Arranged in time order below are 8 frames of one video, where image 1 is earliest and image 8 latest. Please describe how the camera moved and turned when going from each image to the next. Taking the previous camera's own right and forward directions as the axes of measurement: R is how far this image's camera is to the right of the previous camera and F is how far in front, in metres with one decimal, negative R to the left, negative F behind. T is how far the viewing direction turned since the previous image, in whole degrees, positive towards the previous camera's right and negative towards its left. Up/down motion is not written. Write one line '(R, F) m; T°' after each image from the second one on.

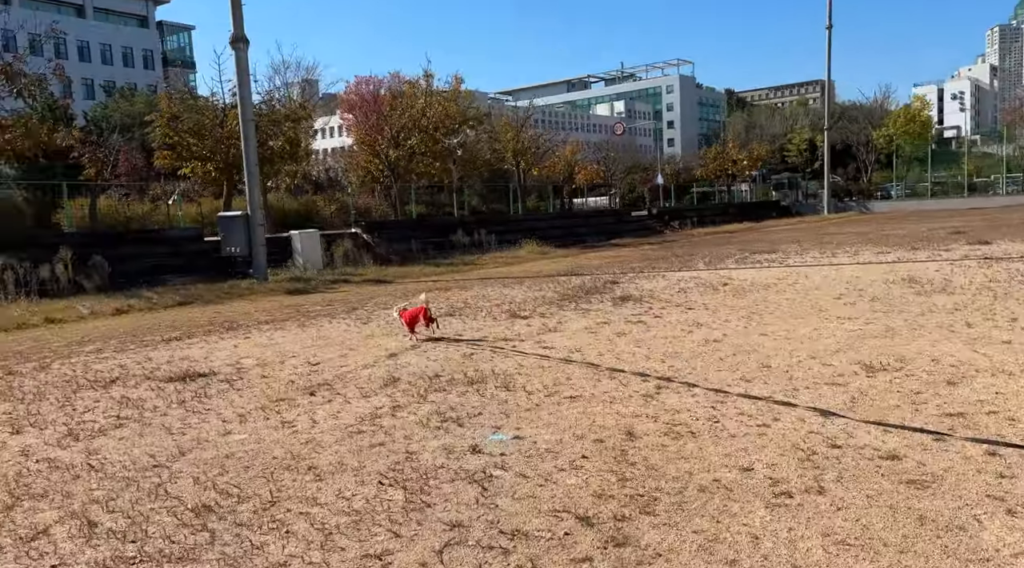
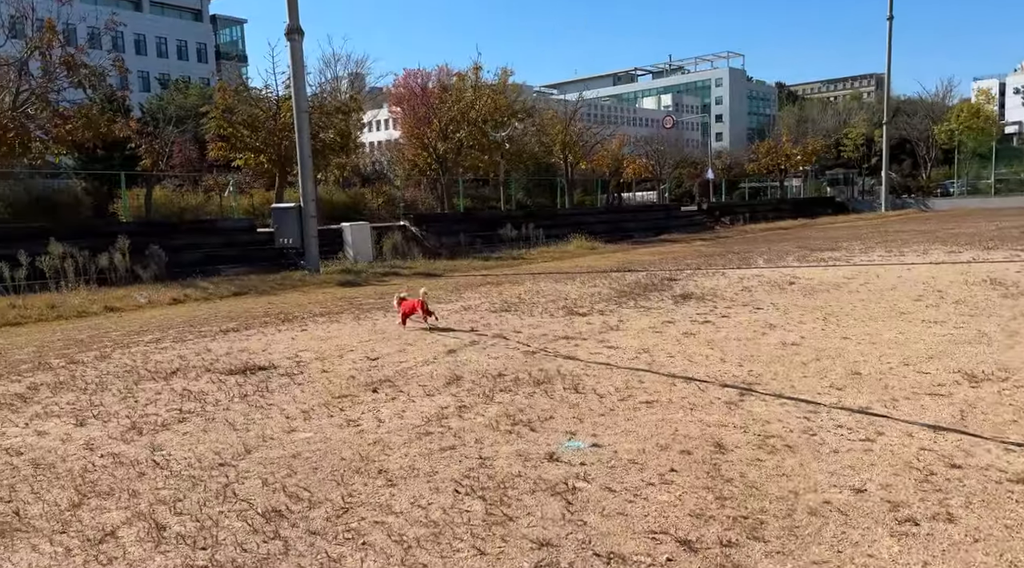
(-0.2, +0.2) m; -3°
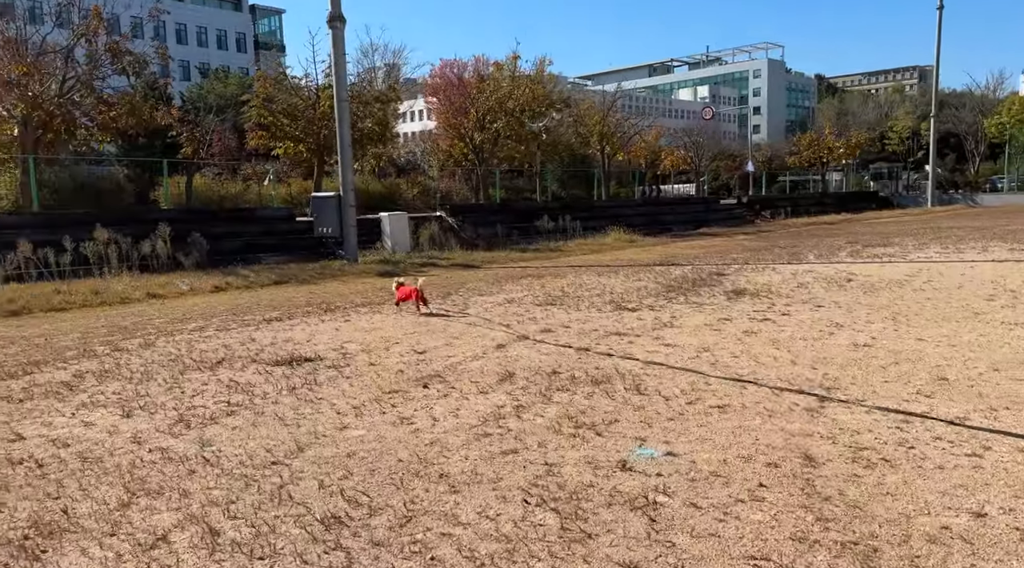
(-0.2, +0.2) m; -2°
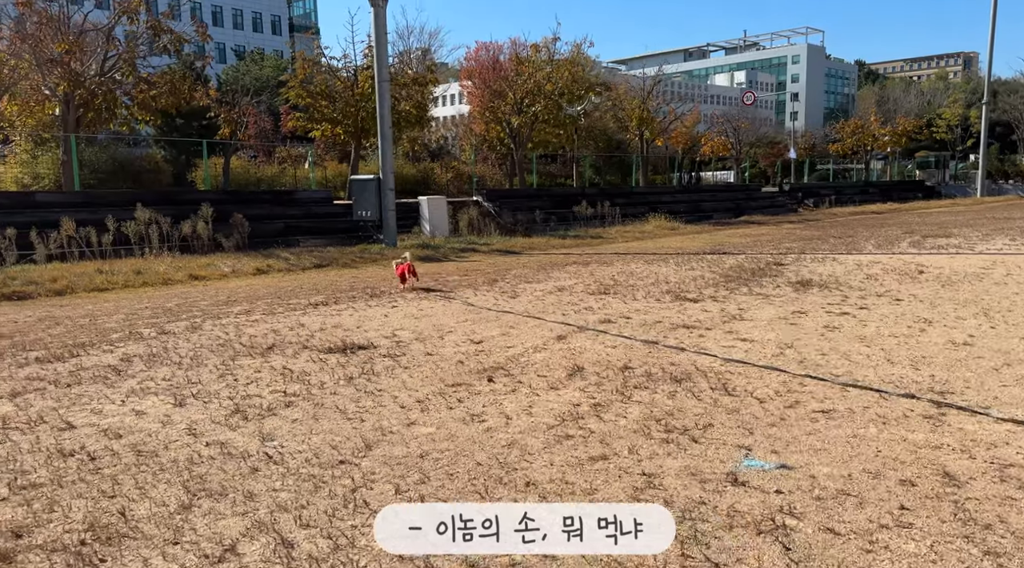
(-0.3, +0.3) m; -2°
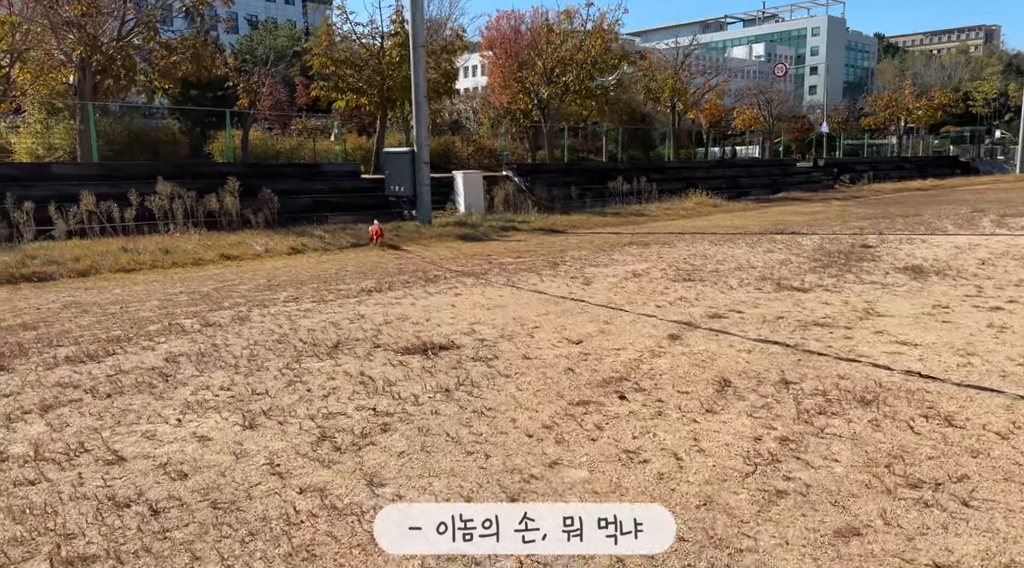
(-0.6, +0.9) m; -1°
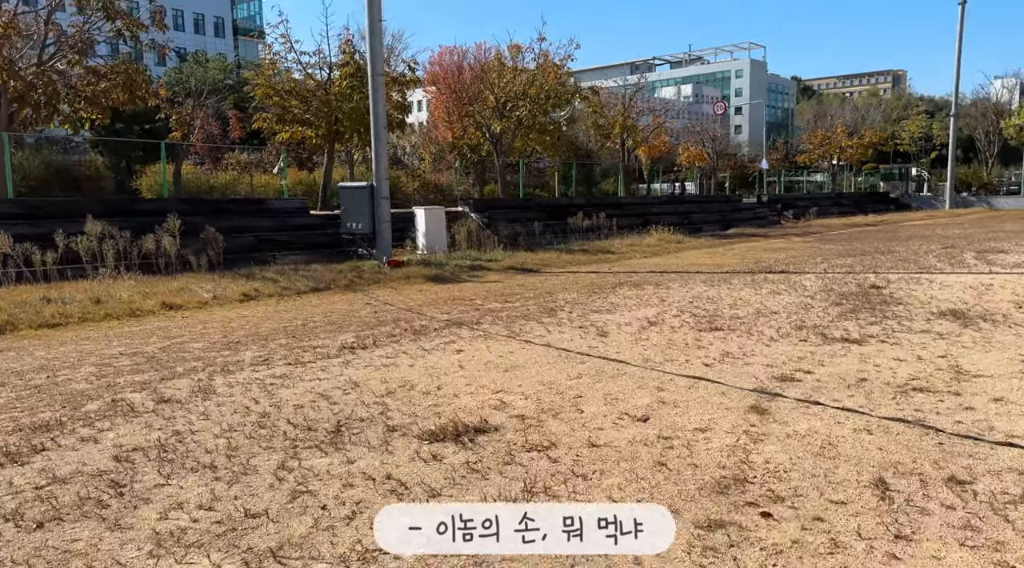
(-0.6, +1.0) m; +5°
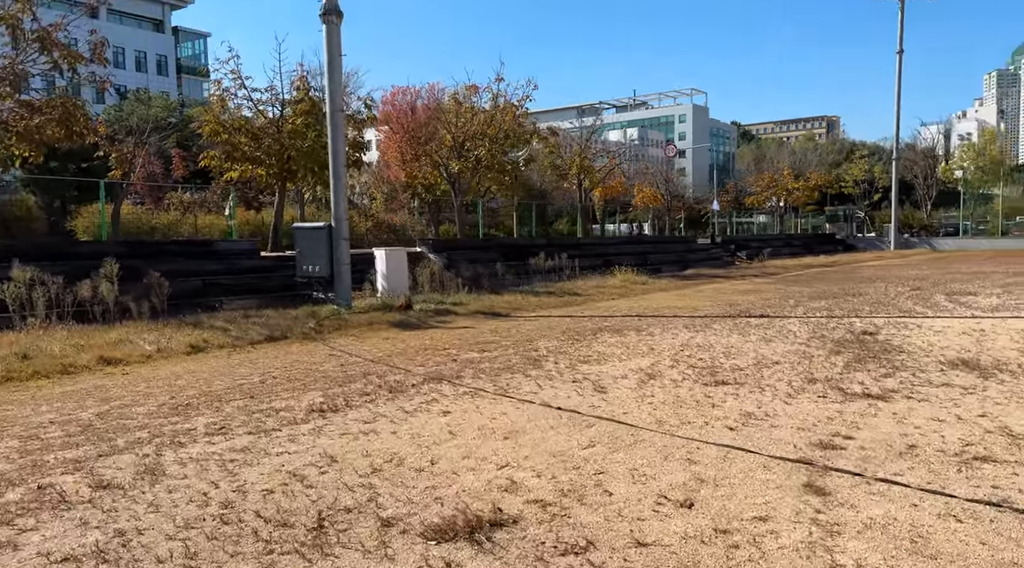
(-0.3, +0.7) m; +4°
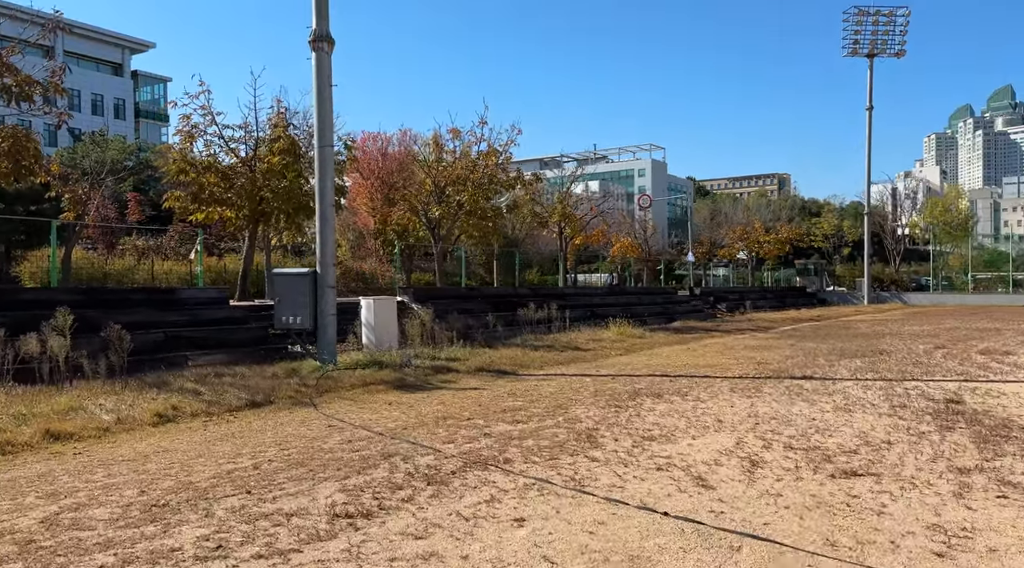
(-0.8, +1.4) m; +3°
